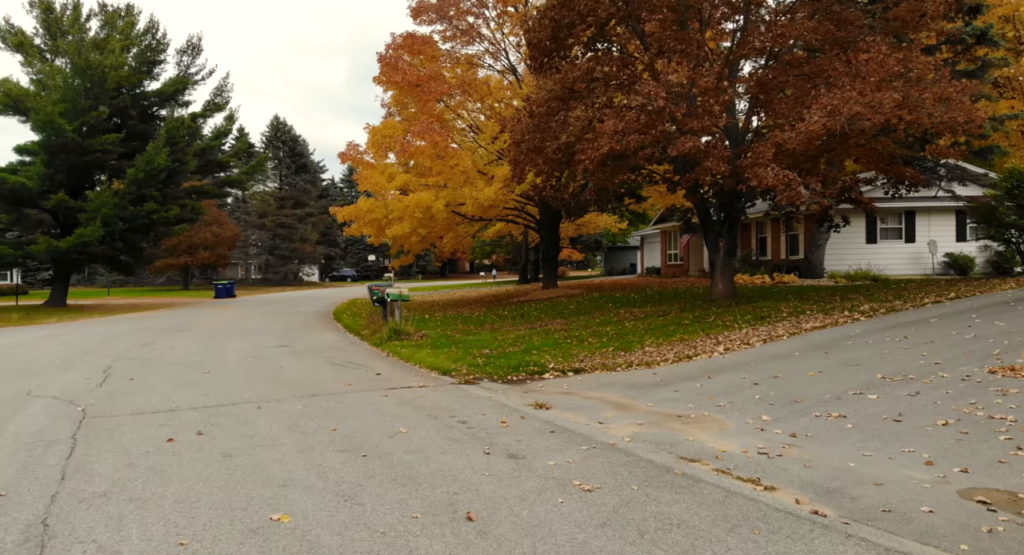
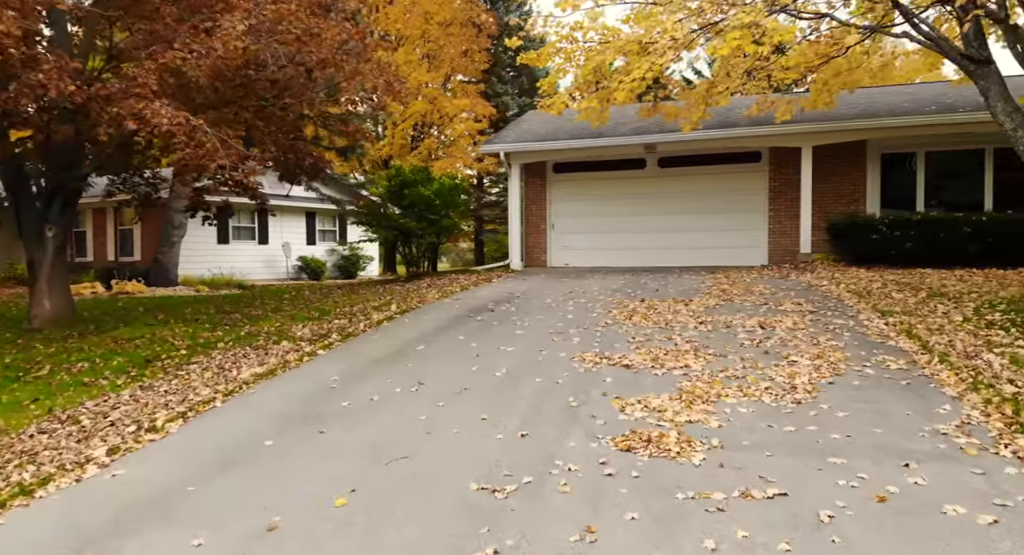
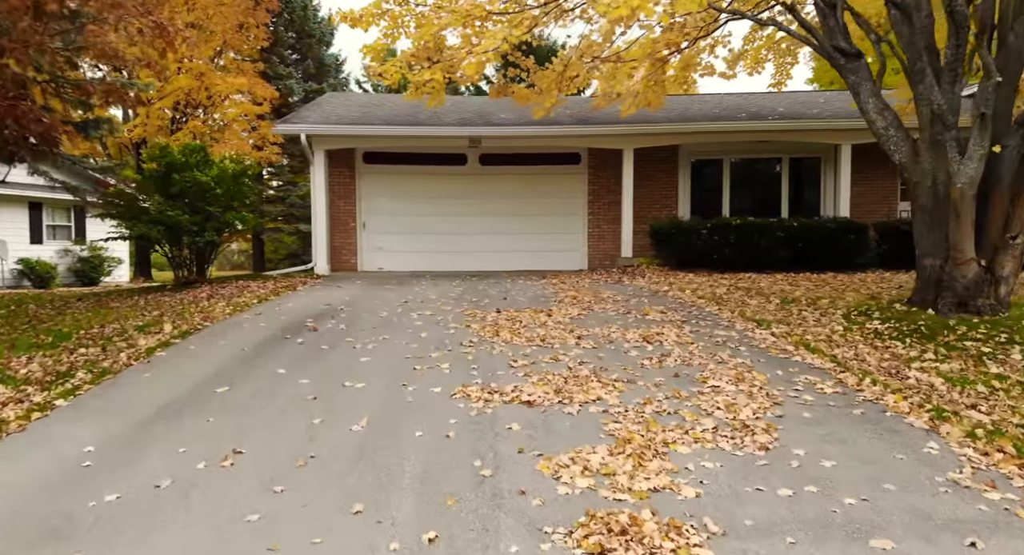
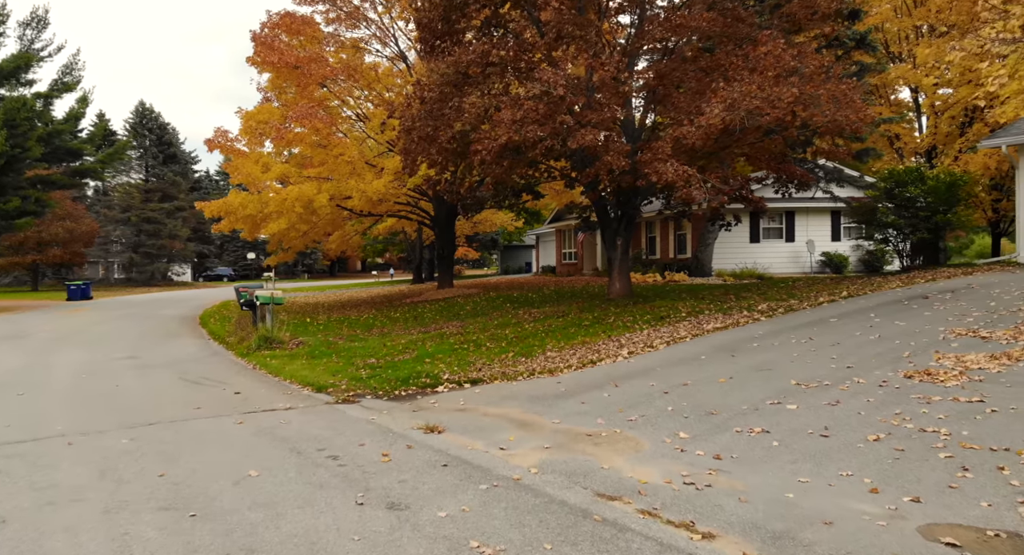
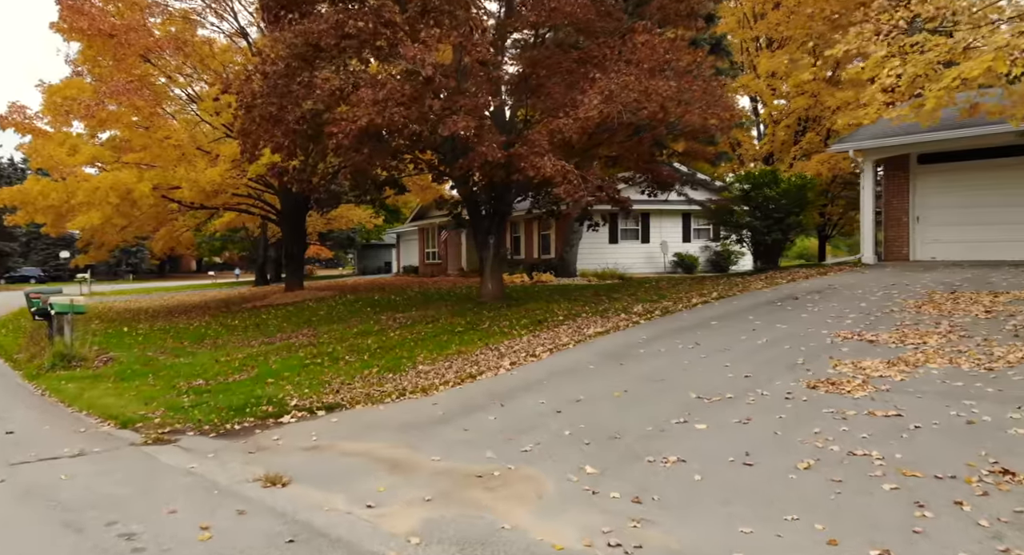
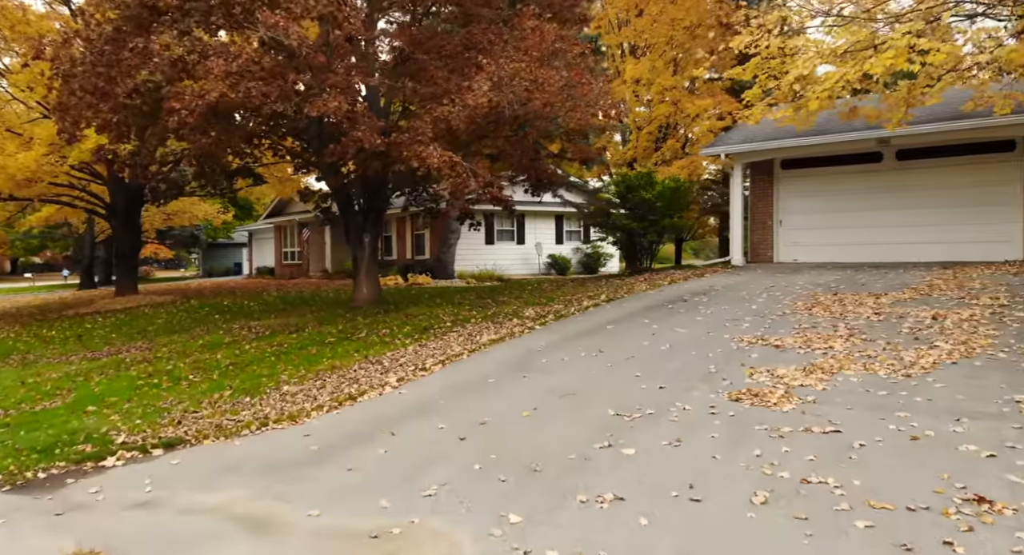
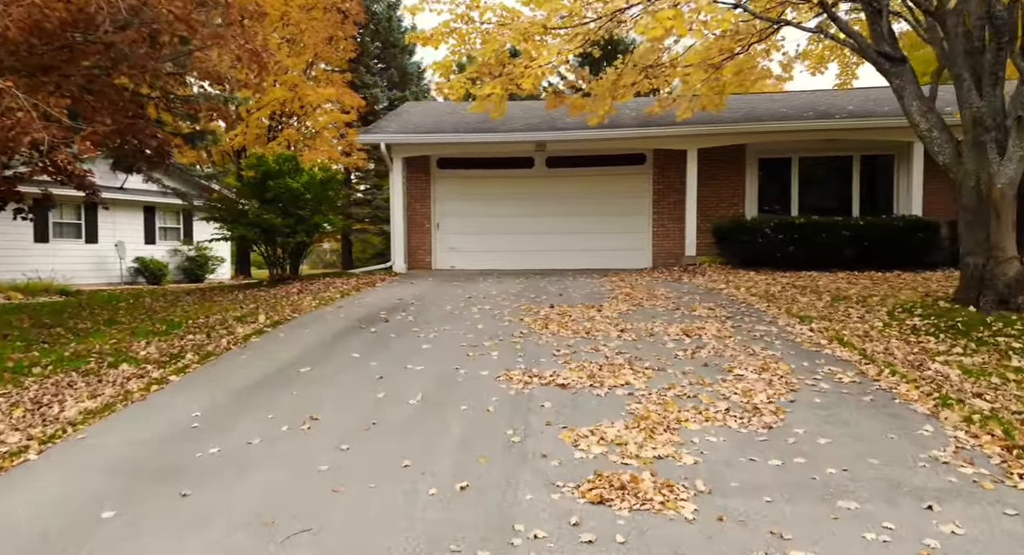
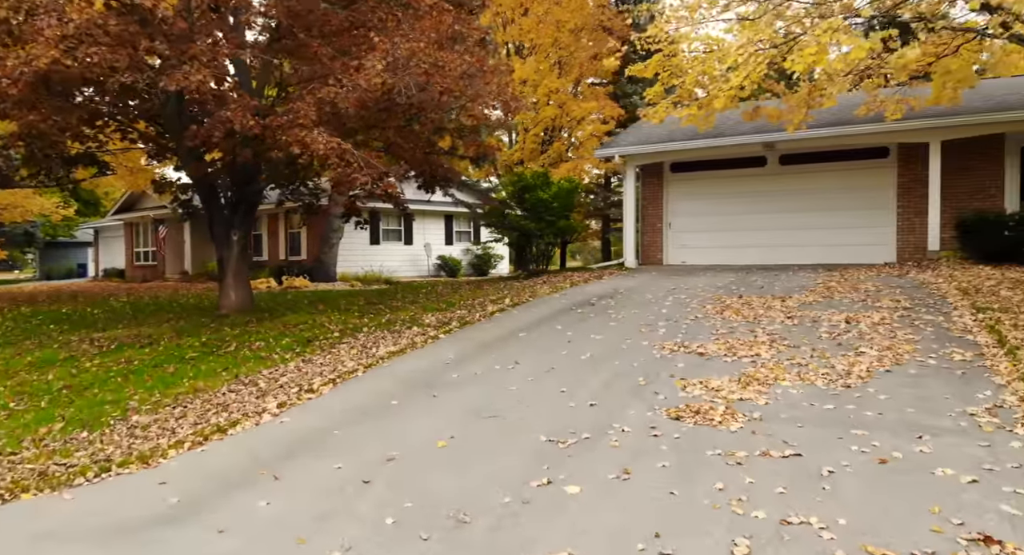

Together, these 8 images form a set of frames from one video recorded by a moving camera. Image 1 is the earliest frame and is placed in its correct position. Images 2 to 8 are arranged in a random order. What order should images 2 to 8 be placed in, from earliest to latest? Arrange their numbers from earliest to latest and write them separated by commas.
4, 5, 6, 8, 2, 7, 3
